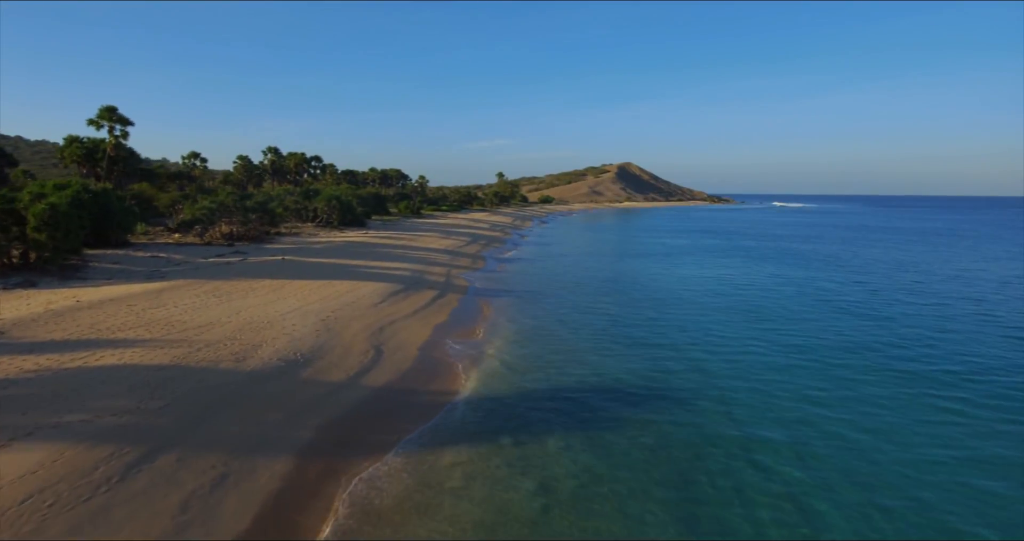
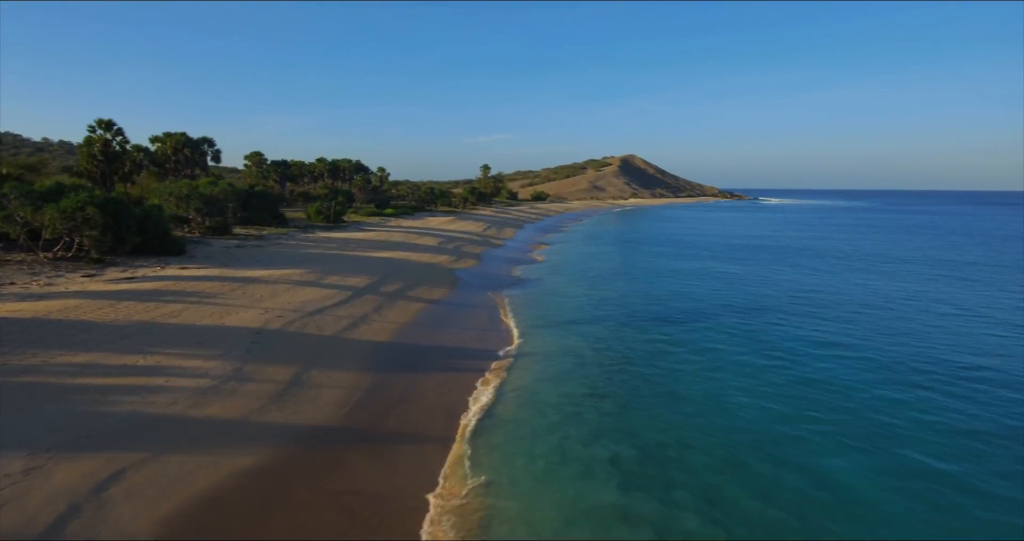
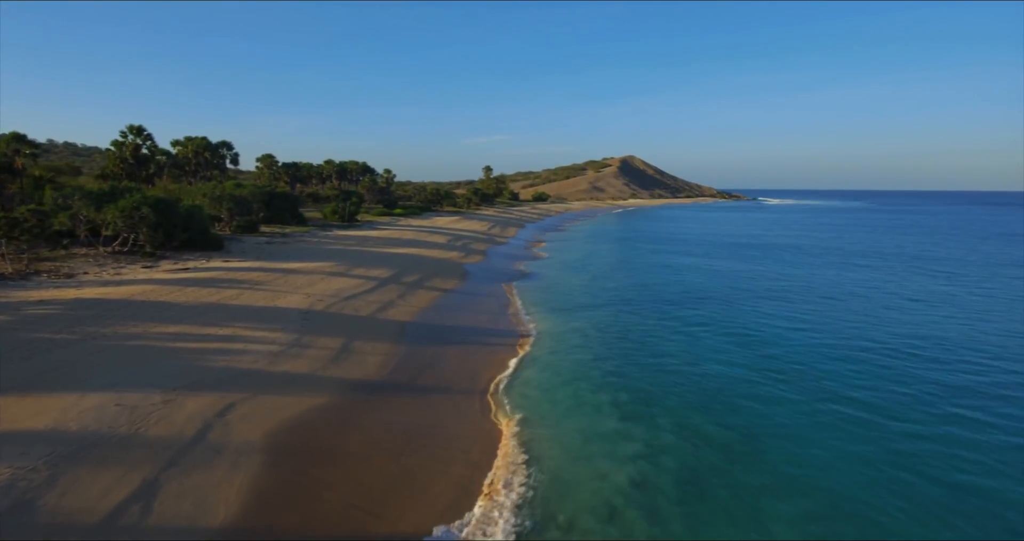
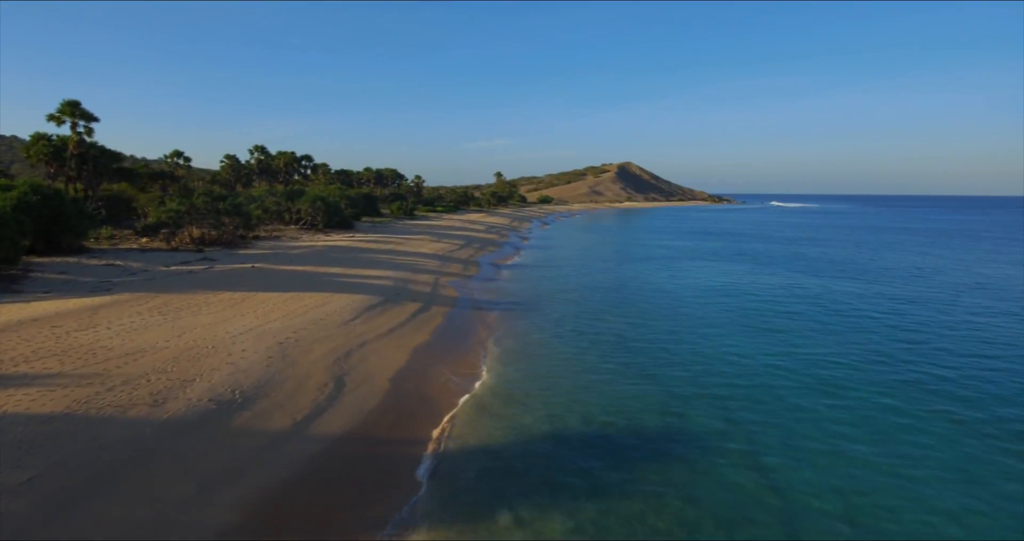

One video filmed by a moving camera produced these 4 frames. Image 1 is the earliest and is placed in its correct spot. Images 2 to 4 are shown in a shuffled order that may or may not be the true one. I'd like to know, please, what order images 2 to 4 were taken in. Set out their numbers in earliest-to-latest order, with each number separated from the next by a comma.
4, 3, 2
